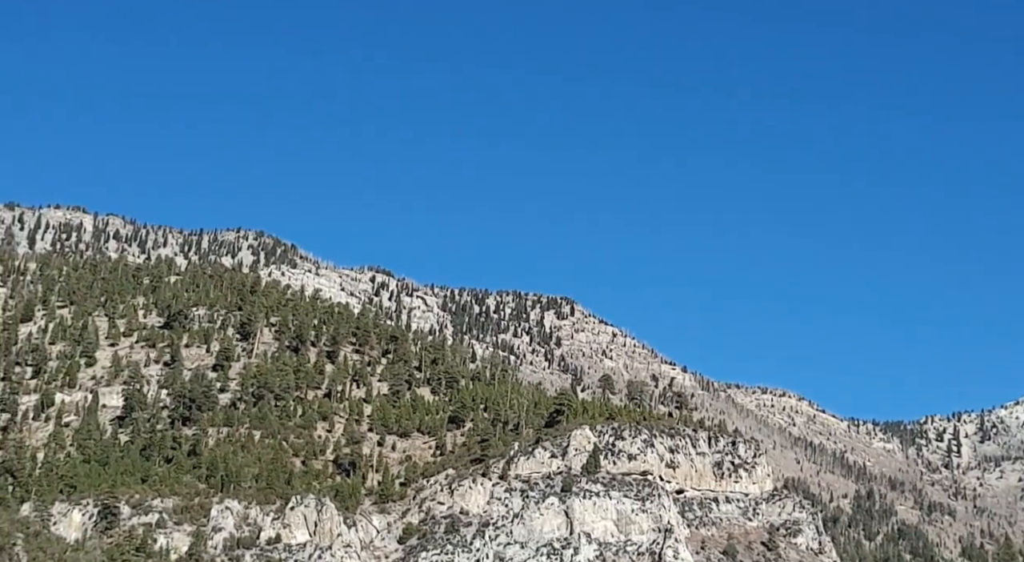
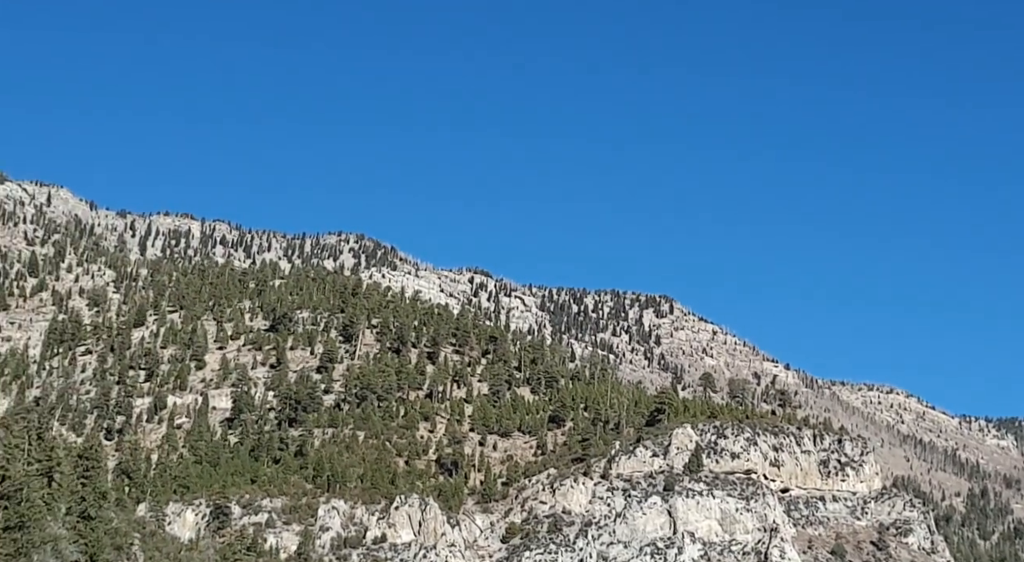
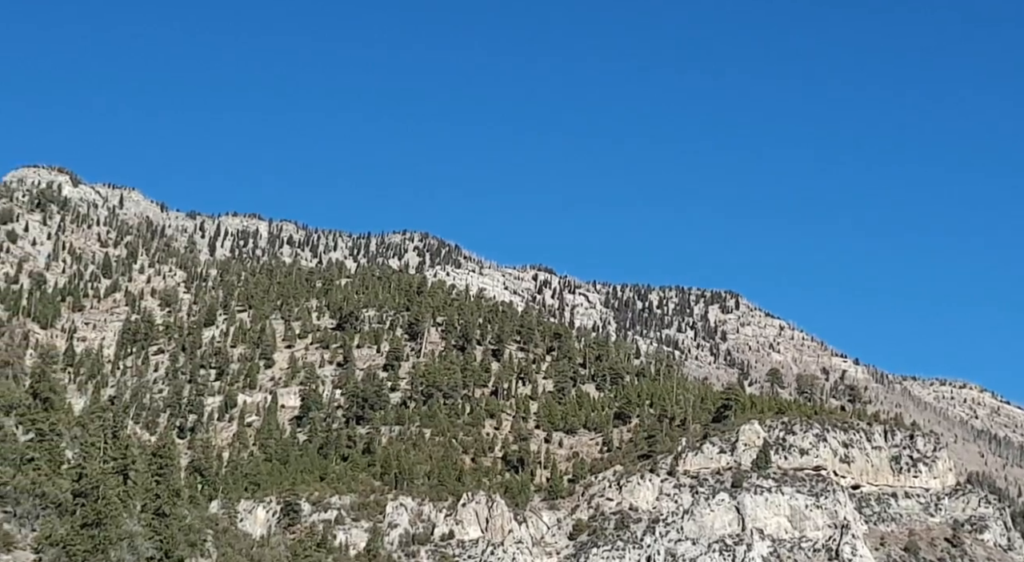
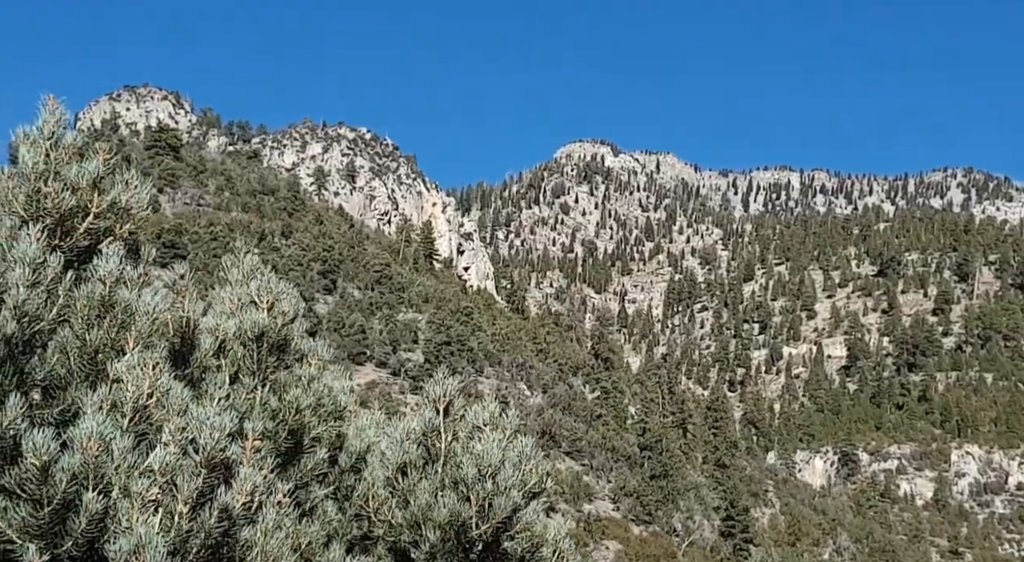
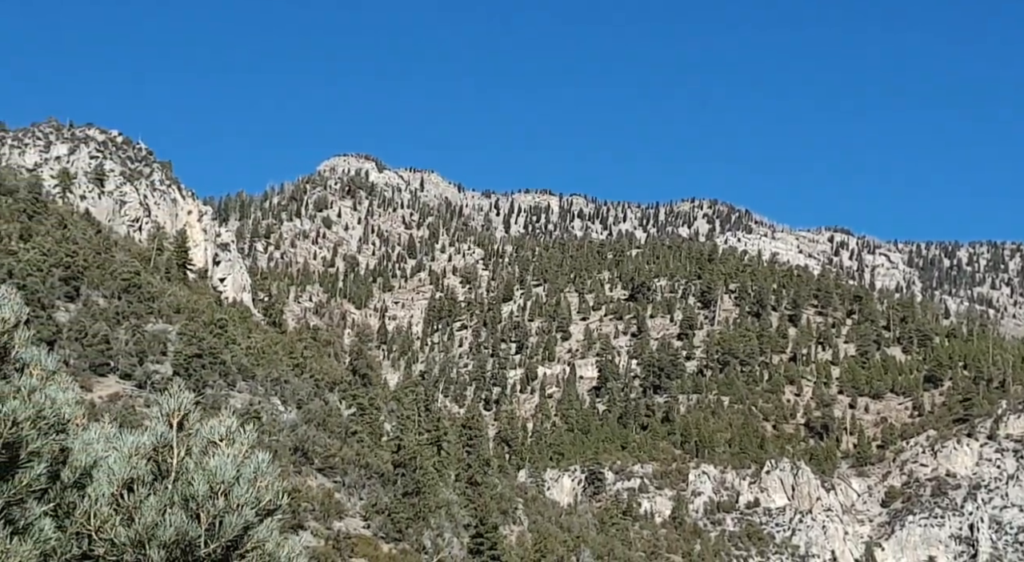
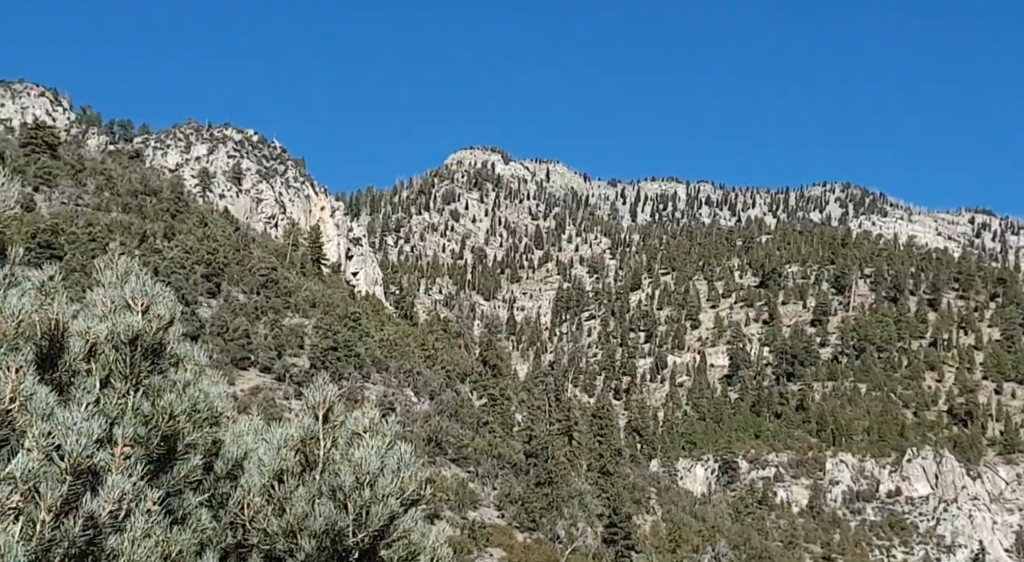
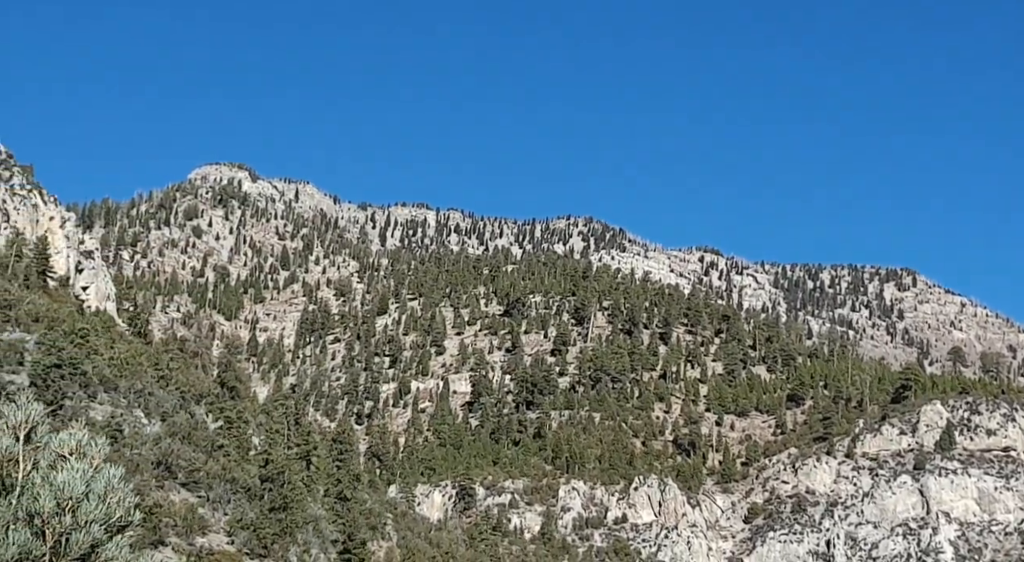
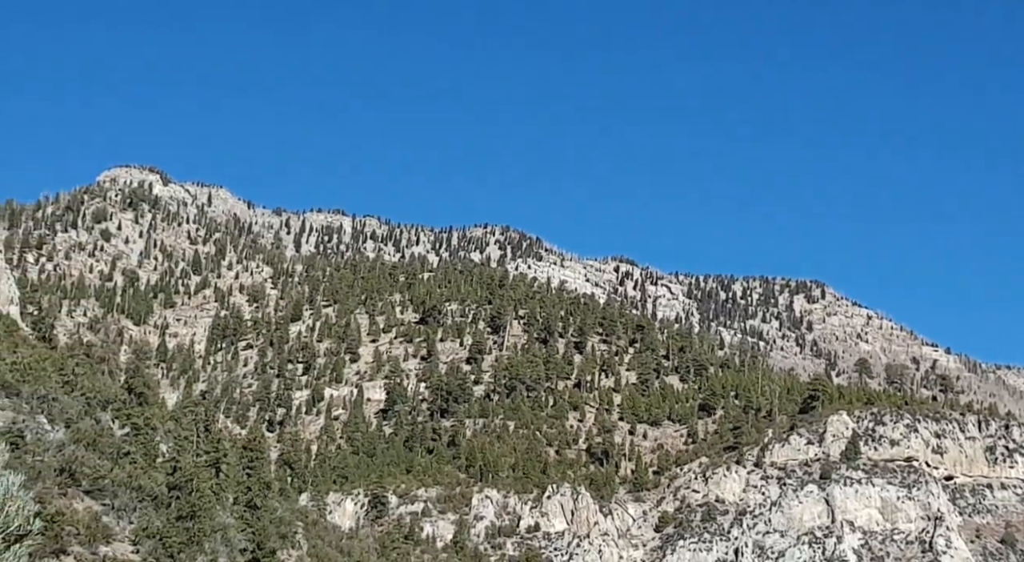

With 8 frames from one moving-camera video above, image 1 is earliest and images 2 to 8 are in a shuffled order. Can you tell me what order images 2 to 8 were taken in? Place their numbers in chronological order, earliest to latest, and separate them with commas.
2, 3, 8, 7, 5, 6, 4
